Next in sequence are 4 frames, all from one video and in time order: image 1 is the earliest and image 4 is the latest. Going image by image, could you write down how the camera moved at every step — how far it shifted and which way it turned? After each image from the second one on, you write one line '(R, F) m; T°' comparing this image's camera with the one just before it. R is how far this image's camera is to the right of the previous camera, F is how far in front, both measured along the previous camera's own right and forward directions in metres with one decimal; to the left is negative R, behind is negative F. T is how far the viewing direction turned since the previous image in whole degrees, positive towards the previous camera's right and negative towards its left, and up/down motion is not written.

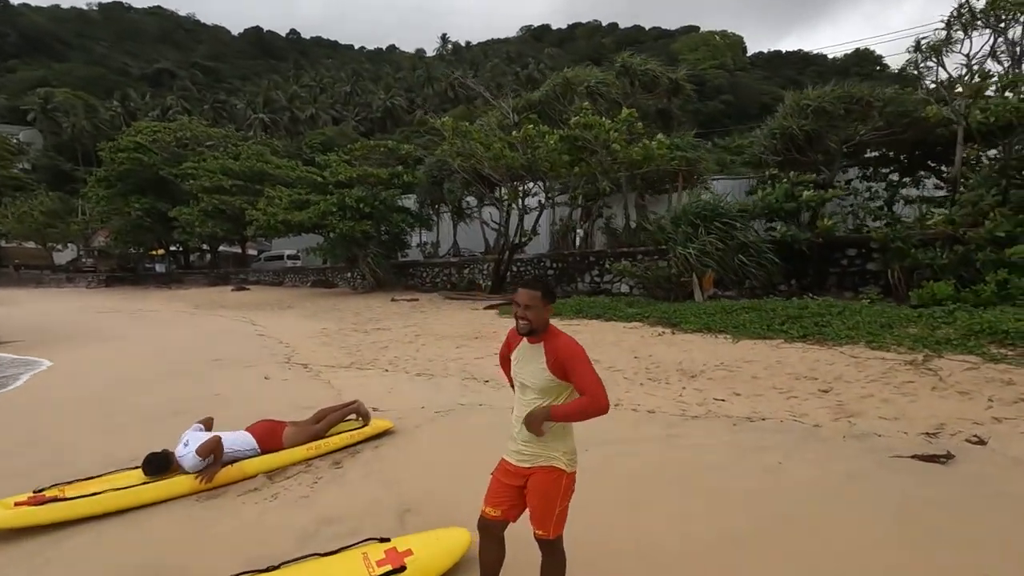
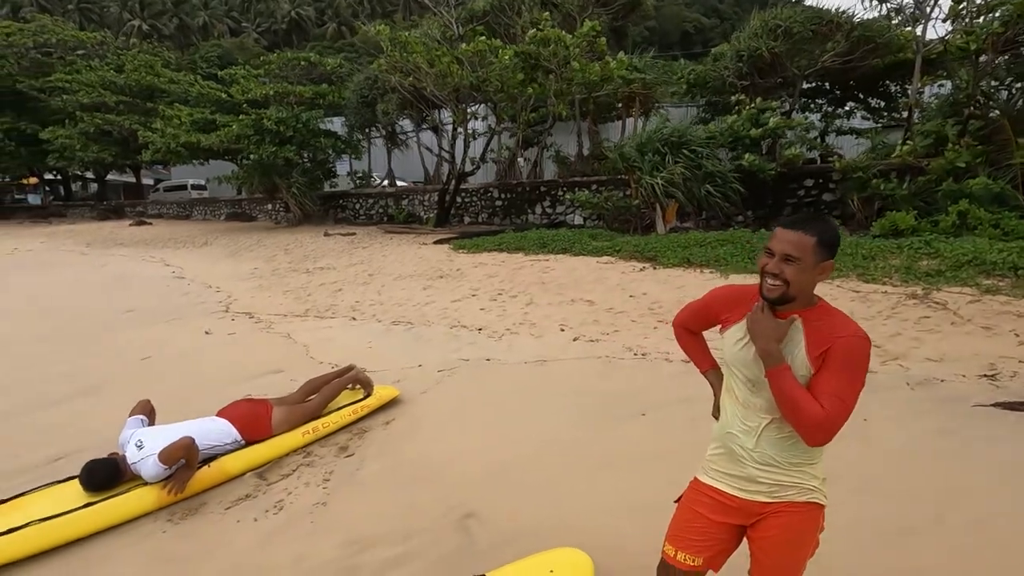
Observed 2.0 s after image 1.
(-0.7, +0.9) m; +8°
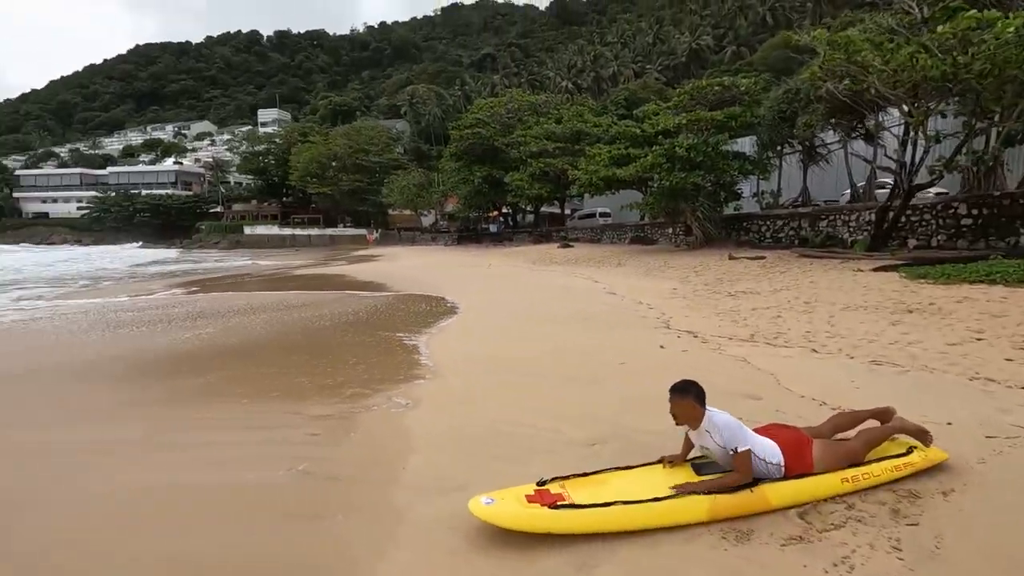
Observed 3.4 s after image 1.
(-0.9, -0.1) m; -38°
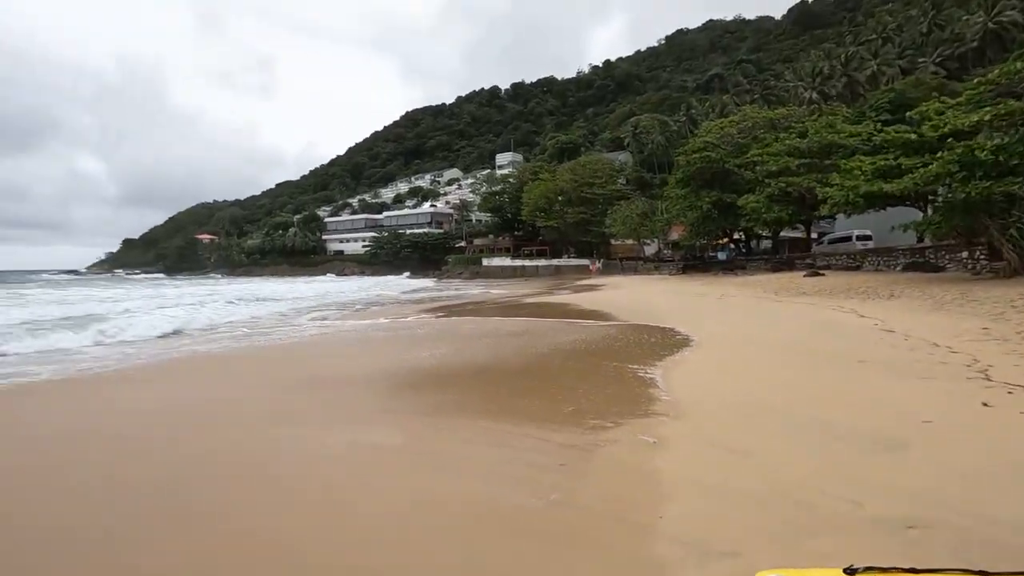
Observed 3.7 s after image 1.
(-0.3, +0.1) m; -23°
